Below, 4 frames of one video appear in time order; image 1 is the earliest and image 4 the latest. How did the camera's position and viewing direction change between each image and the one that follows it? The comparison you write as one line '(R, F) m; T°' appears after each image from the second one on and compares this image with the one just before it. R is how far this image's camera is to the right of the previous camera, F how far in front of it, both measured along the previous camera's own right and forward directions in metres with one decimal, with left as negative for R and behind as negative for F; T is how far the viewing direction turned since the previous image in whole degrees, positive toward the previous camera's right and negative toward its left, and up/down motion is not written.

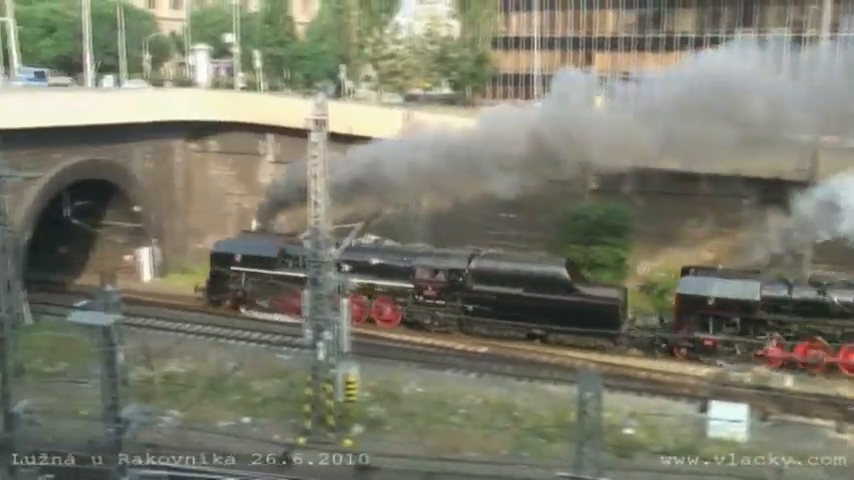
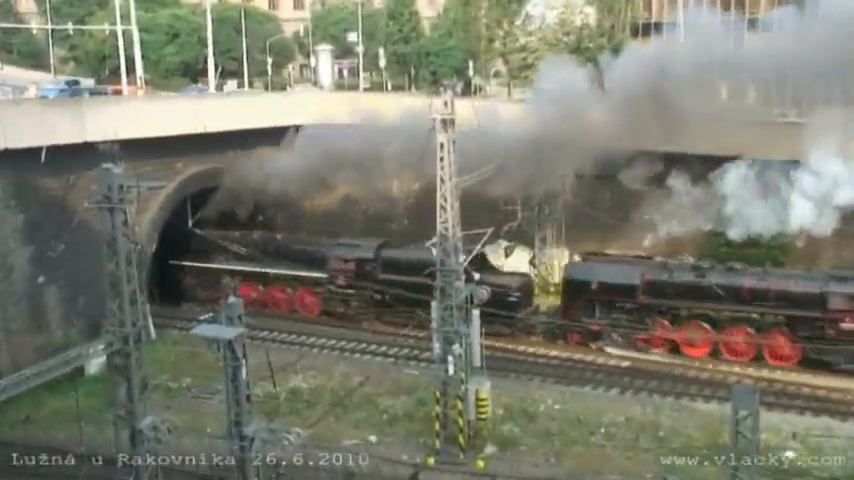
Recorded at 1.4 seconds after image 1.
(-0.2, +0.9) m; -7°
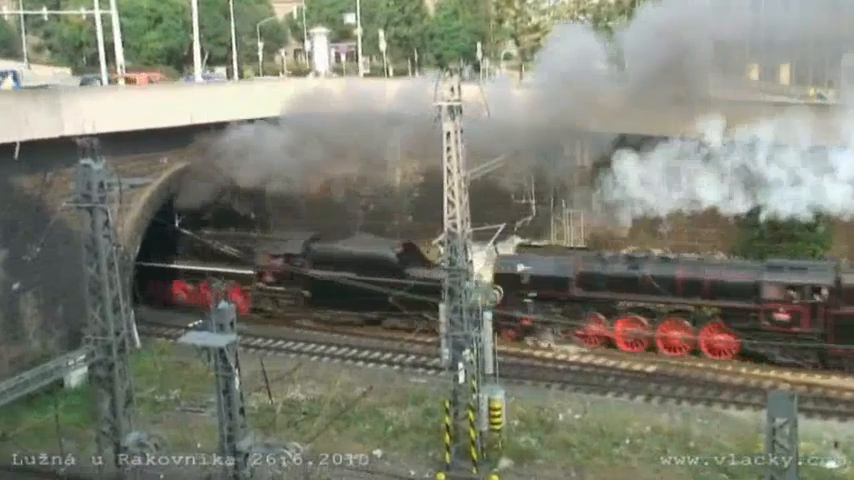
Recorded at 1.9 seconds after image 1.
(-0.2, +1.1) m; 0°
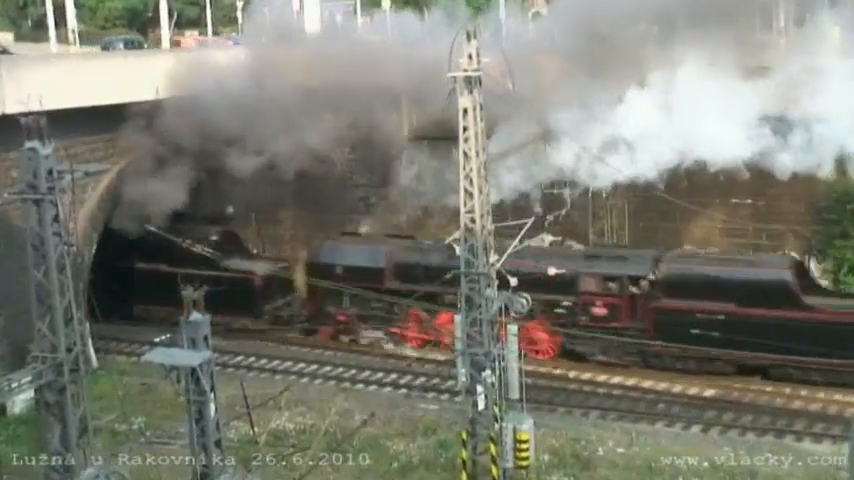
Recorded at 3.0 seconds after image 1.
(-0.2, +2.3) m; 0°
